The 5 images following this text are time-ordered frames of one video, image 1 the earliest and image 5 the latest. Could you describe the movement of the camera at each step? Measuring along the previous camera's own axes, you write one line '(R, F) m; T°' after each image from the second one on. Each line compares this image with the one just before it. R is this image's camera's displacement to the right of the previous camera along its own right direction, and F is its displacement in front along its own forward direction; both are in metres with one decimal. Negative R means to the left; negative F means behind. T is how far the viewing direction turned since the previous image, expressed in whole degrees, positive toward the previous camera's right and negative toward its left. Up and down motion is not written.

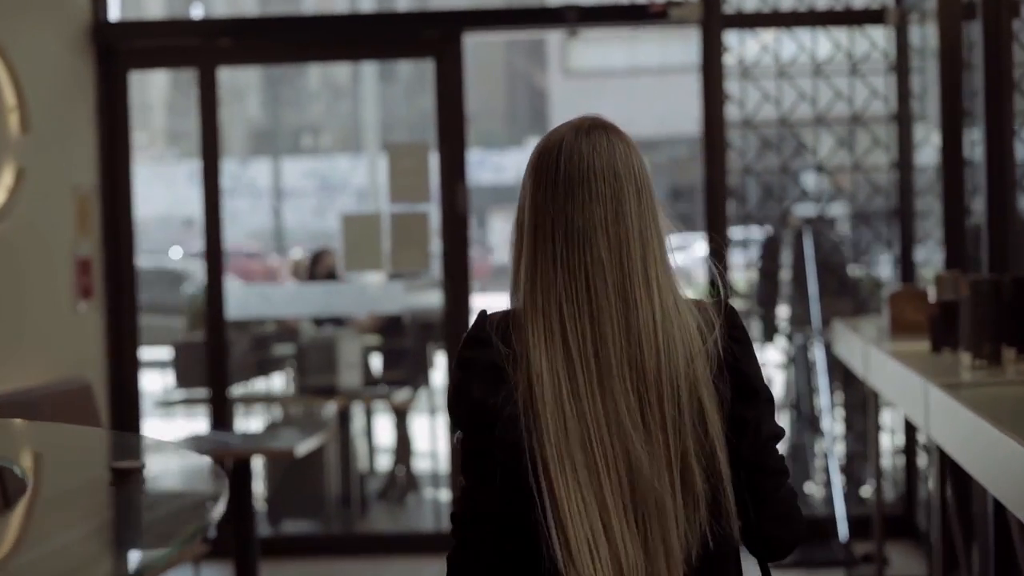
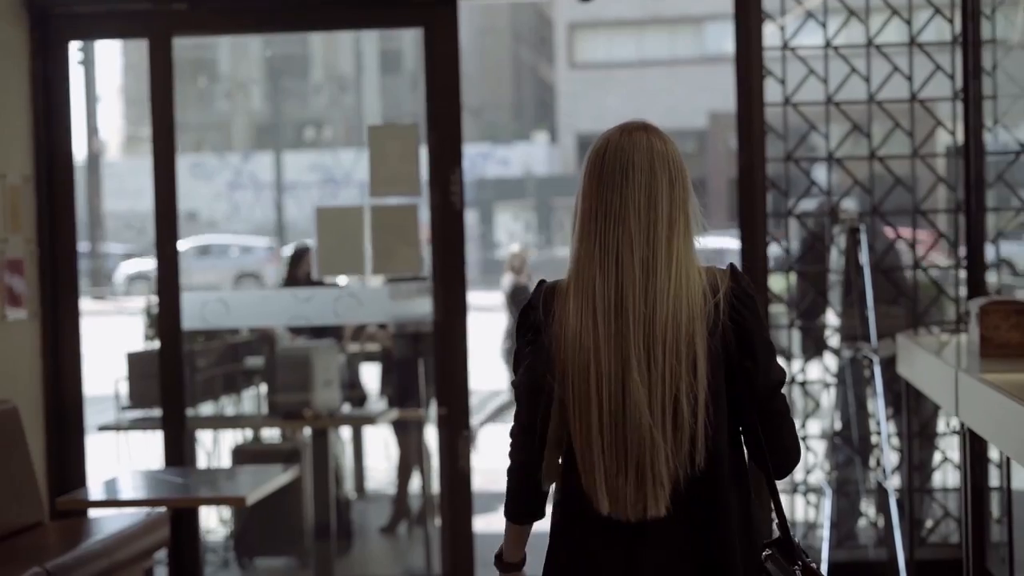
(0.0, +0.6) m; 0°
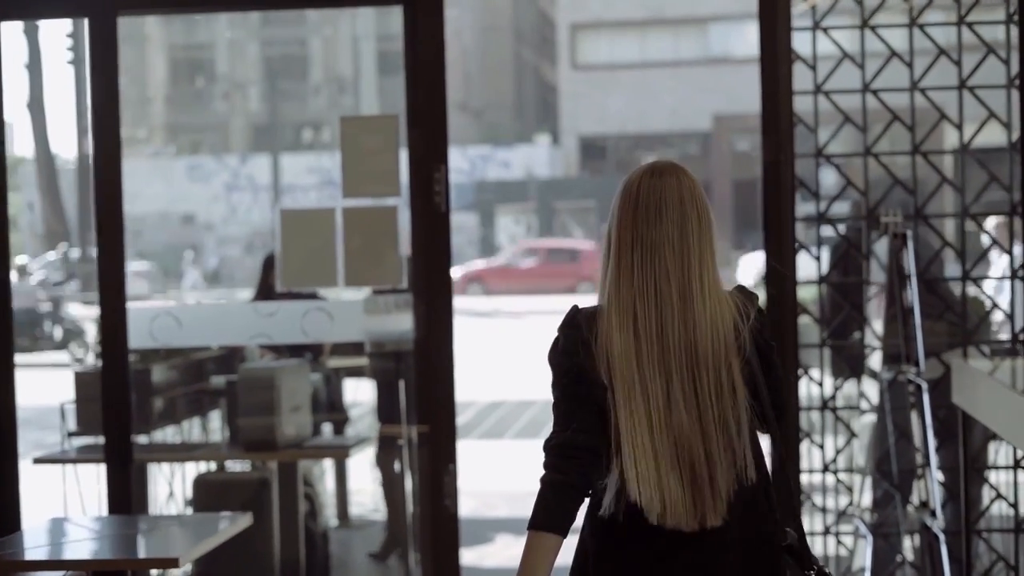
(0.0, +0.5) m; 0°
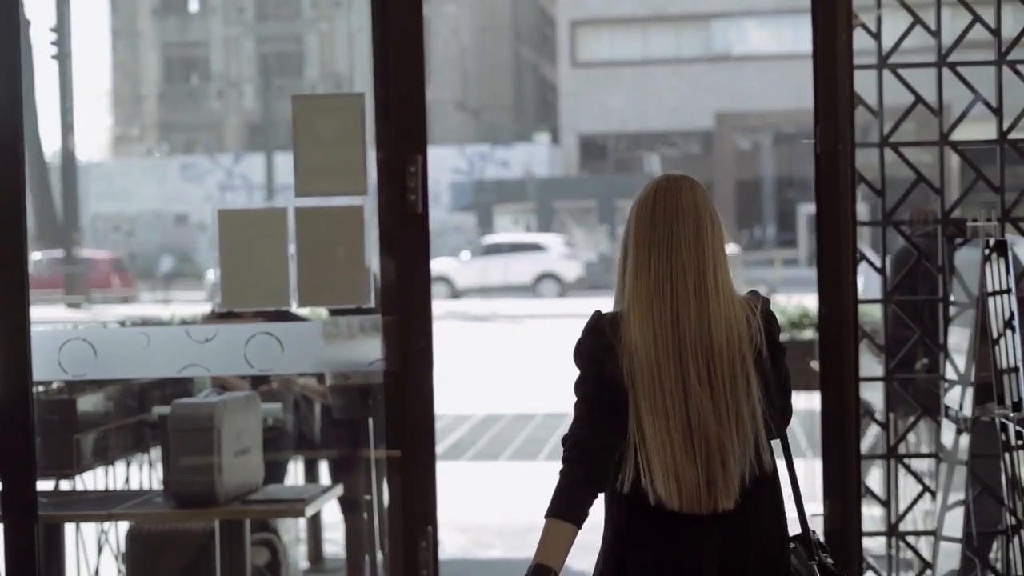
(0.0, +0.6) m; 0°
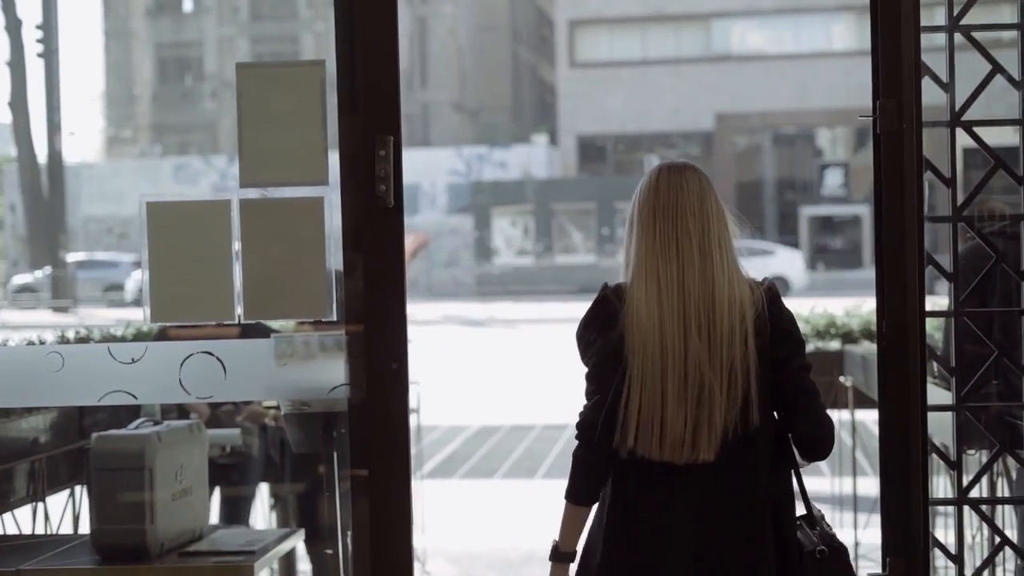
(0.0, +0.5) m; 0°
